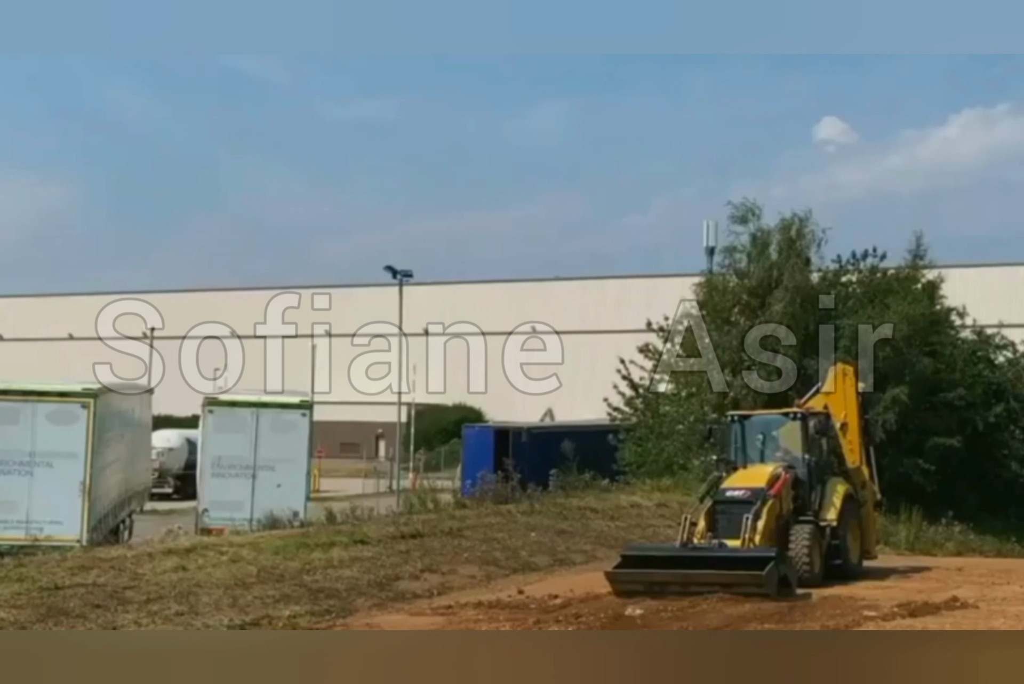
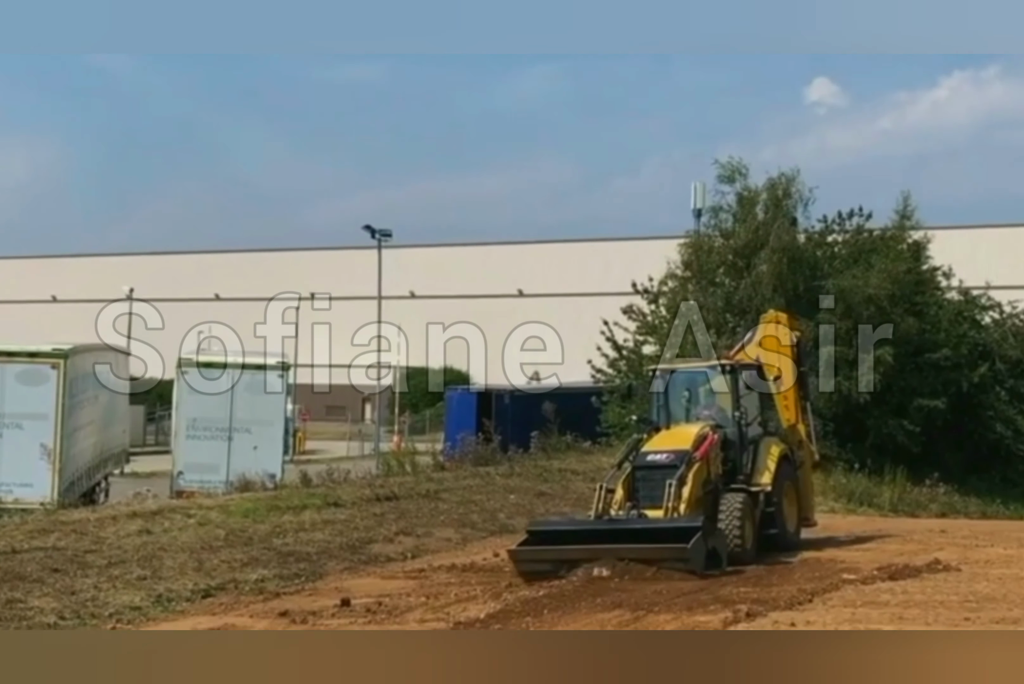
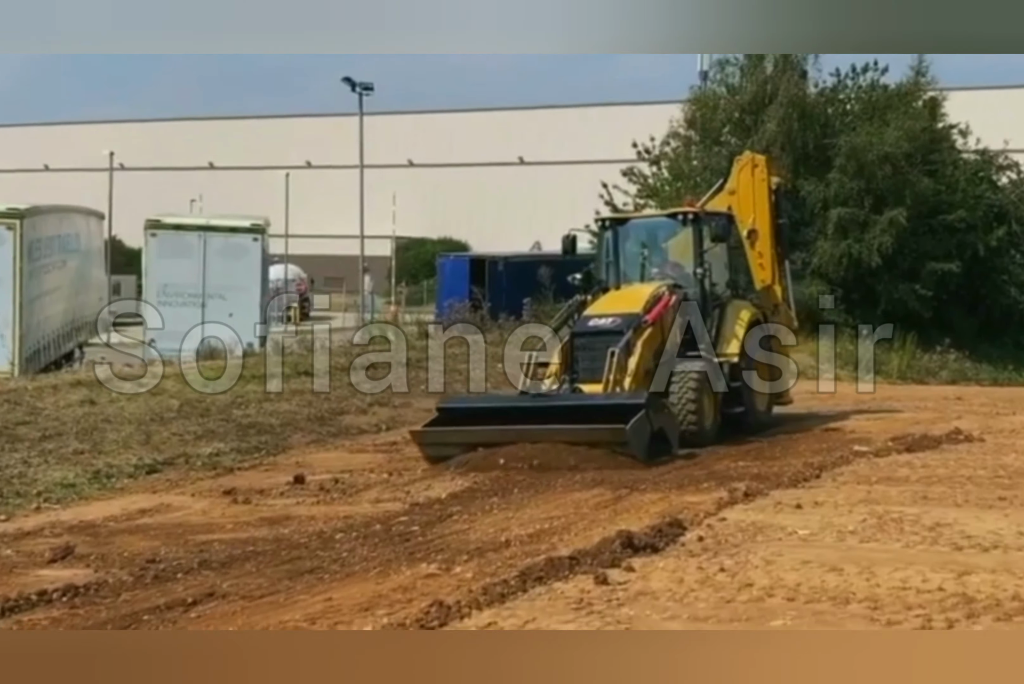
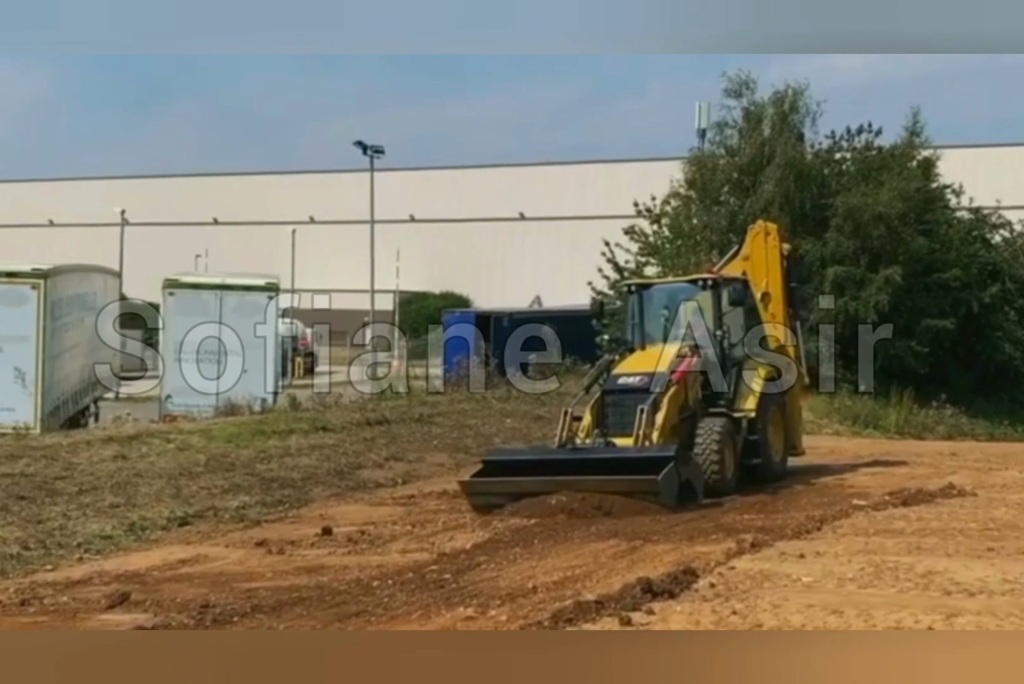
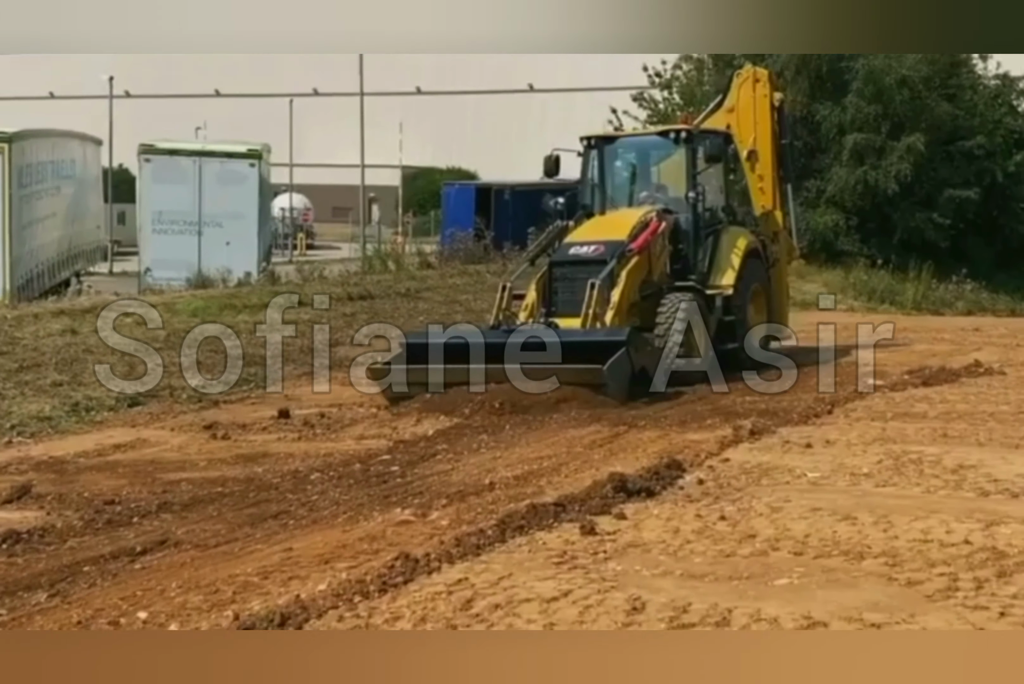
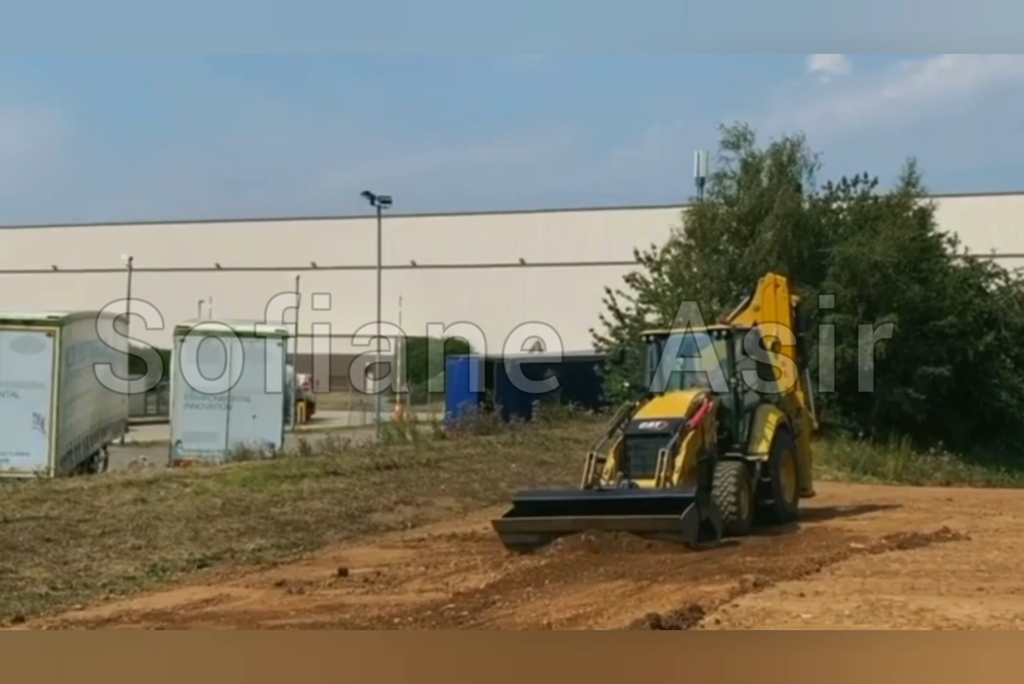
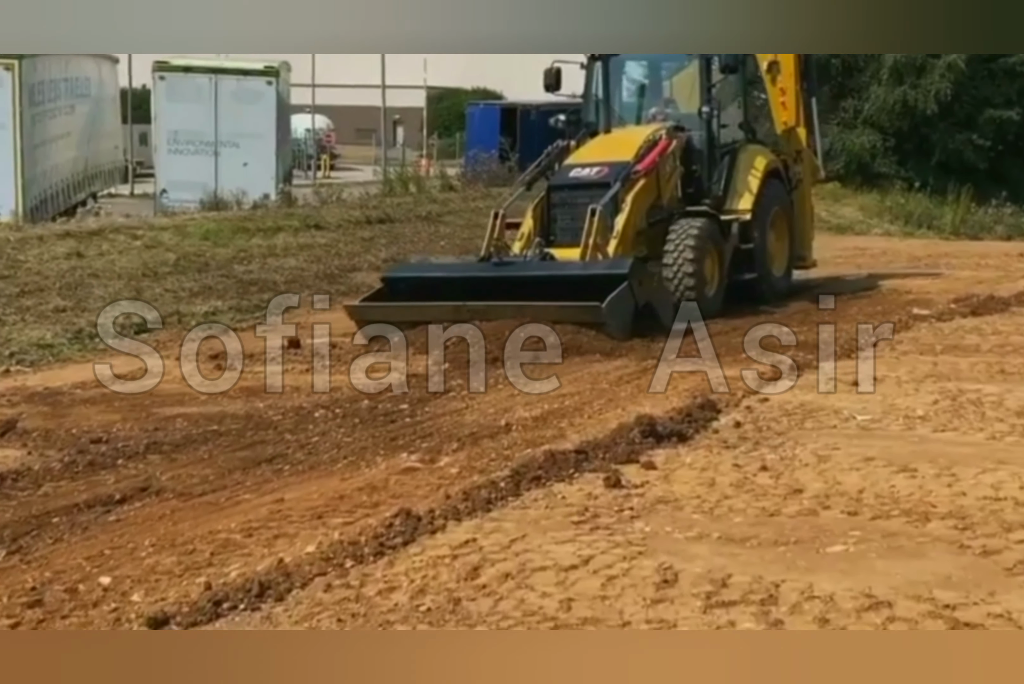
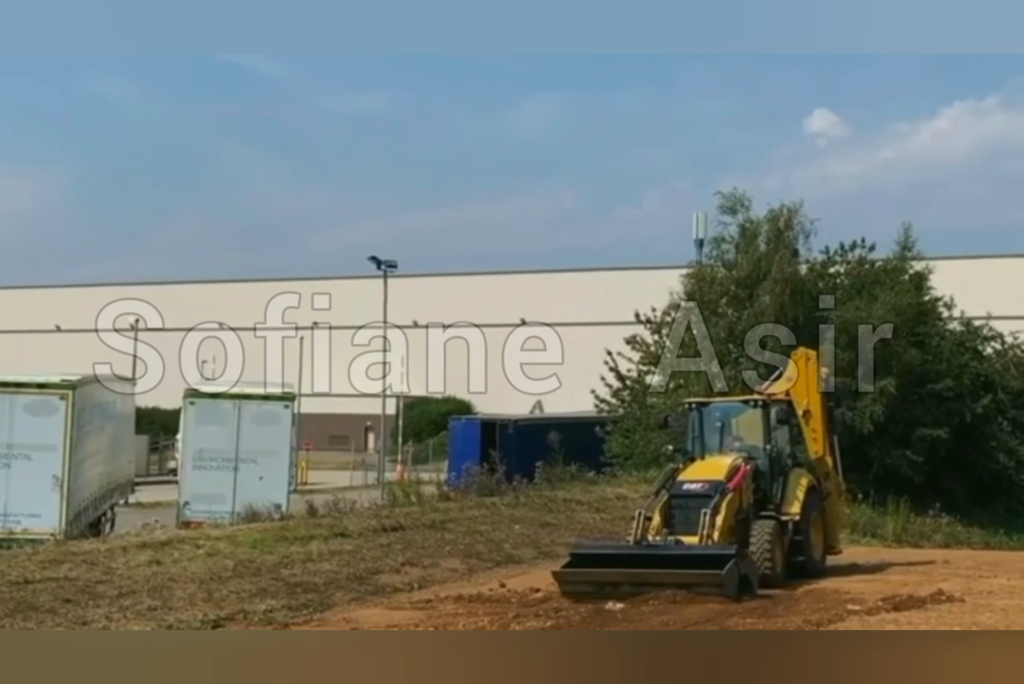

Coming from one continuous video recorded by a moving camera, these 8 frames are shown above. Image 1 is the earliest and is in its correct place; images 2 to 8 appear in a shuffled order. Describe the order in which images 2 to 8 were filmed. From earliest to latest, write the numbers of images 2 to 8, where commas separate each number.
8, 2, 6, 4, 3, 5, 7
